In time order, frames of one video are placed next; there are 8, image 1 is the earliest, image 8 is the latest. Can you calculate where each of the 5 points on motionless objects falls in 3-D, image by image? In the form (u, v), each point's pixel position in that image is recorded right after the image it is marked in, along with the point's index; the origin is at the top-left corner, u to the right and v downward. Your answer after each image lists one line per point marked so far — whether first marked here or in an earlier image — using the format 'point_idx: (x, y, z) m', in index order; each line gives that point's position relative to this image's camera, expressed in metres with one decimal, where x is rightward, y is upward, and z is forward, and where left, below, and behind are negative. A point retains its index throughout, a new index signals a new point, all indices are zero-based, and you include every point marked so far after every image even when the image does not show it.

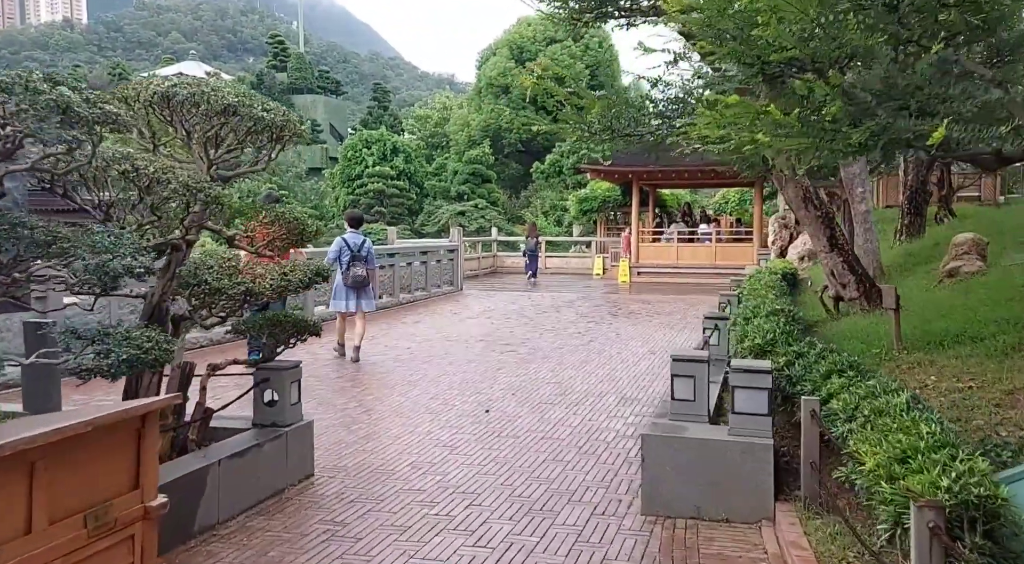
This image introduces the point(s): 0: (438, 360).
0: (-0.8, -0.9, +8.8) m
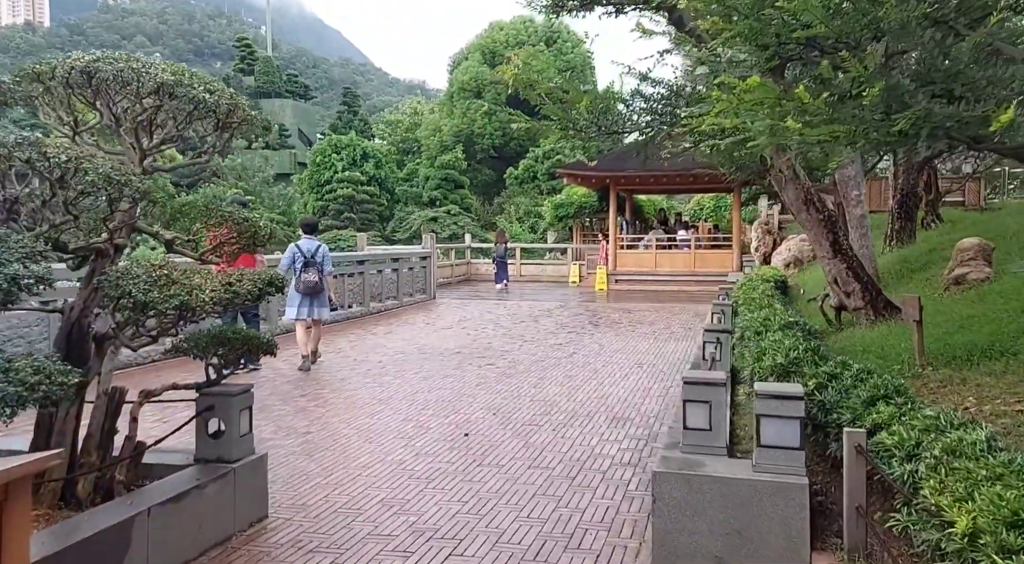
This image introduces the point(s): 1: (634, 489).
0: (-1.0, -1.0, +8.2) m
1: (+0.7, -1.1, +4.3) m
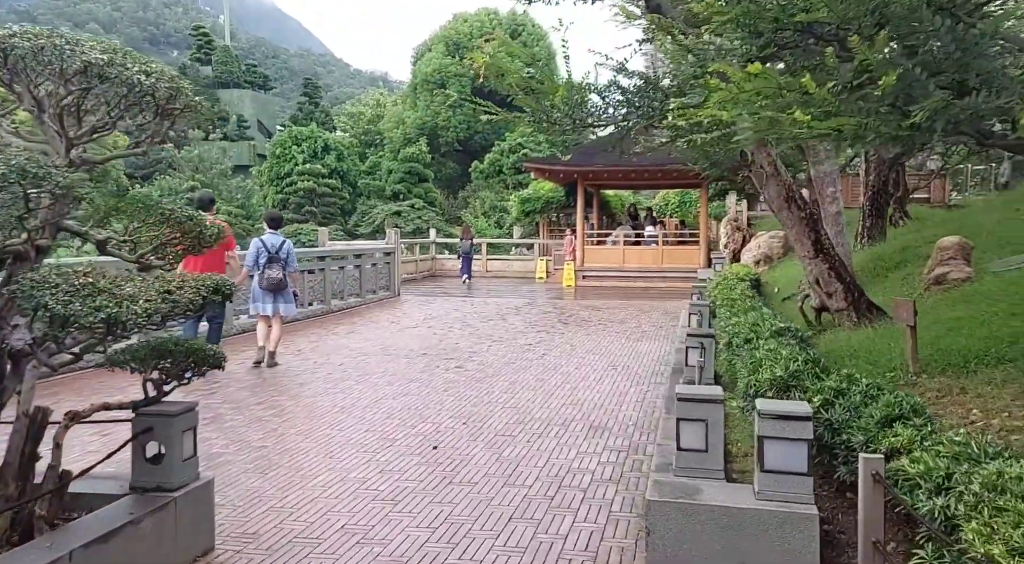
0: (-1.3, -1.0, +7.8) m
1: (+0.5, -1.2, +4.0) m
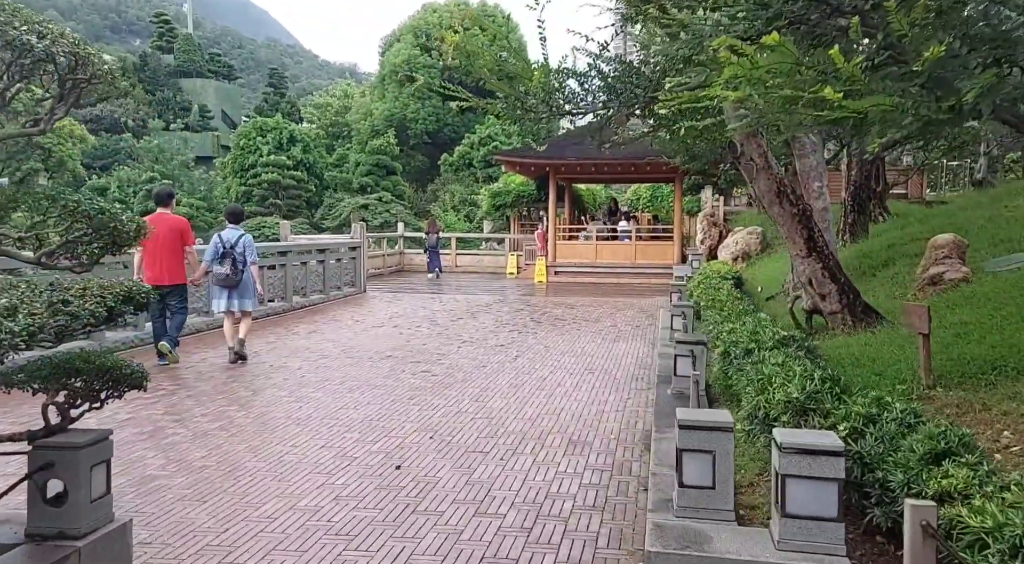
0: (-1.6, -1.0, +7.2) m
1: (+0.4, -1.2, +3.5) m
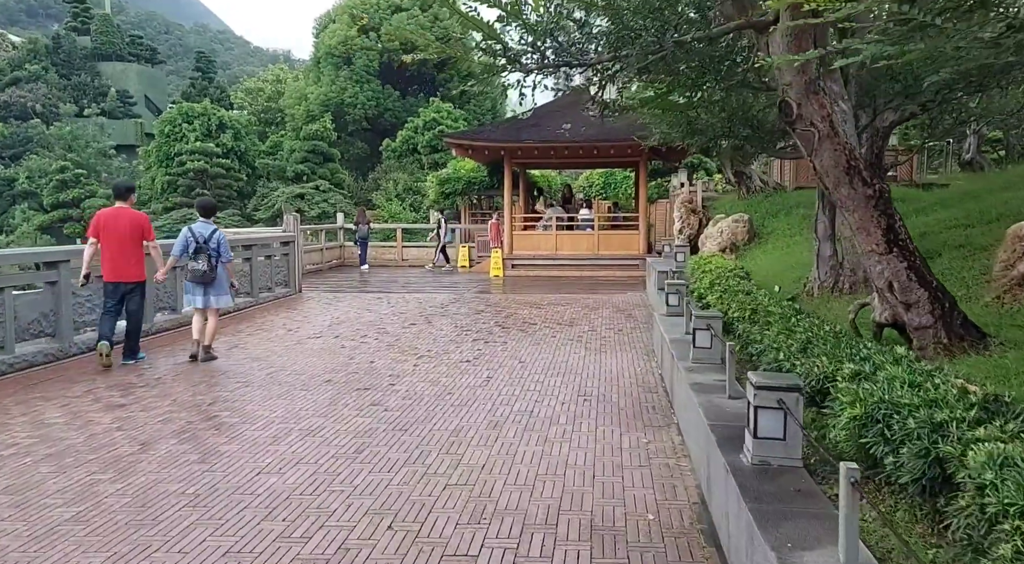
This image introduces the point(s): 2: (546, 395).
0: (-1.8, -1.0, +5.5) m
1: (+0.5, -1.3, +1.9) m
2: (+0.3, -0.9, +6.3) m
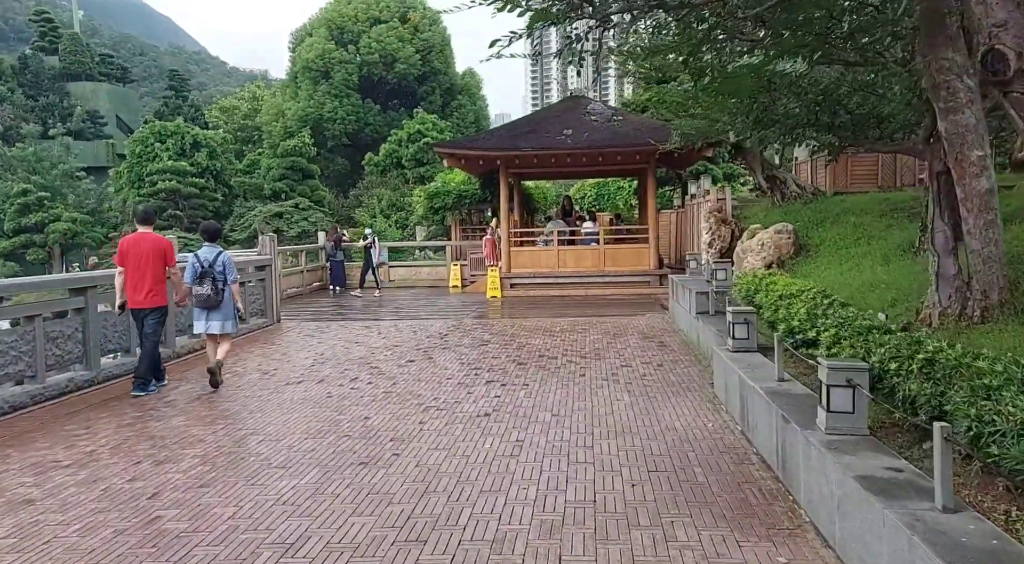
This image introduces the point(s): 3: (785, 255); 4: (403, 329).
0: (-1.5, -1.3, +3.8) m
1: (+0.9, -1.4, +0.3) m
2: (+0.6, -1.1, +4.7) m
3: (+3.5, +0.3, +9.8) m
4: (-1.8, -0.7, +12.5) m
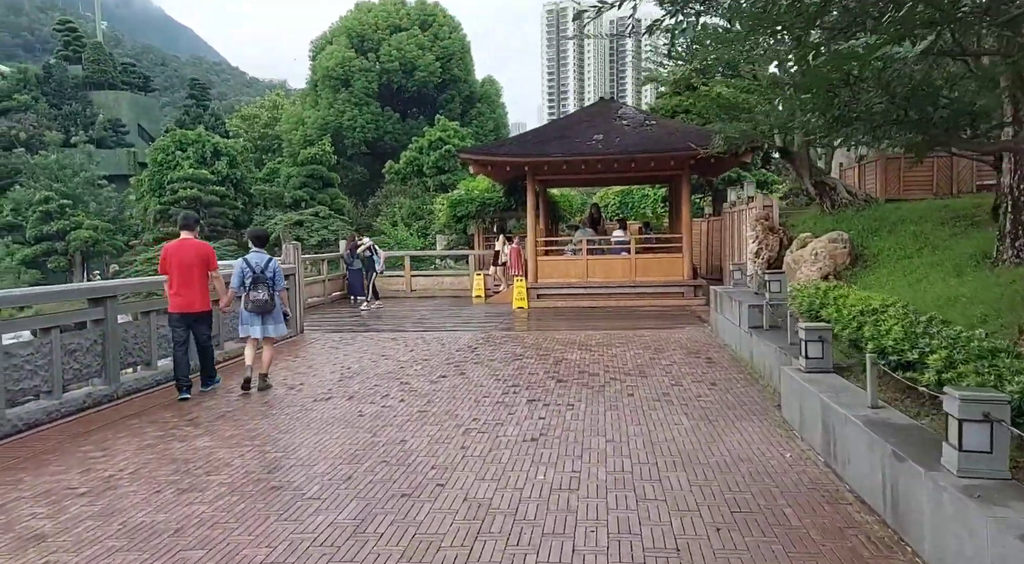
0: (-1.1, -1.4, +3.3) m
1: (+1.2, -1.5, -0.2) m
2: (+0.9, -1.2, +4.1) m
3: (+3.9, +0.2, +9.3) m
4: (-1.3, -0.9, +12.0) m
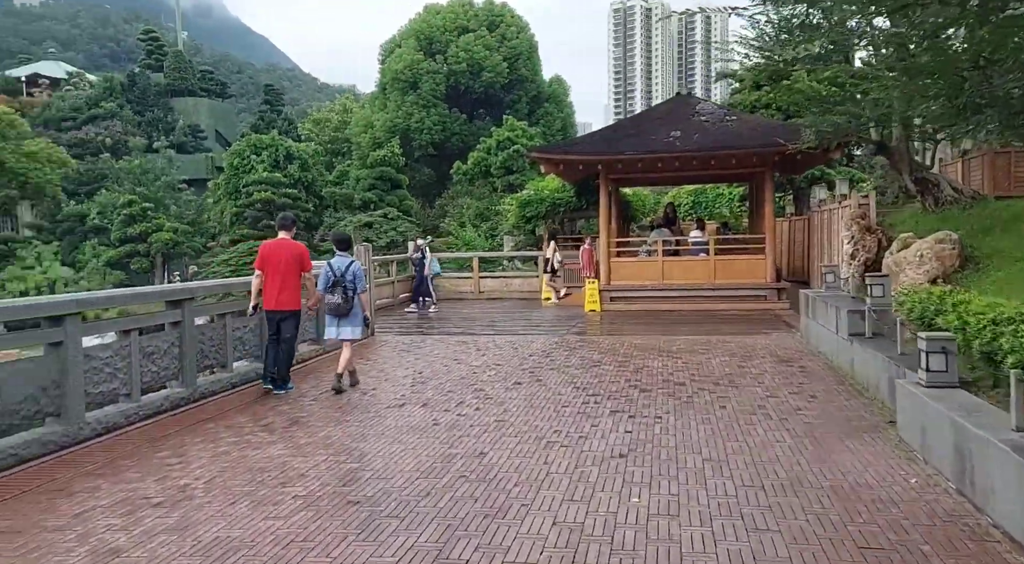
0: (-0.7, -1.4, +3.0) m
1: (+1.3, -1.5, -0.7) m
2: (+1.4, -1.2, +3.7) m
3: (+4.8, +0.2, +8.5) m
4: (-0.1, -0.9, +11.7) m
